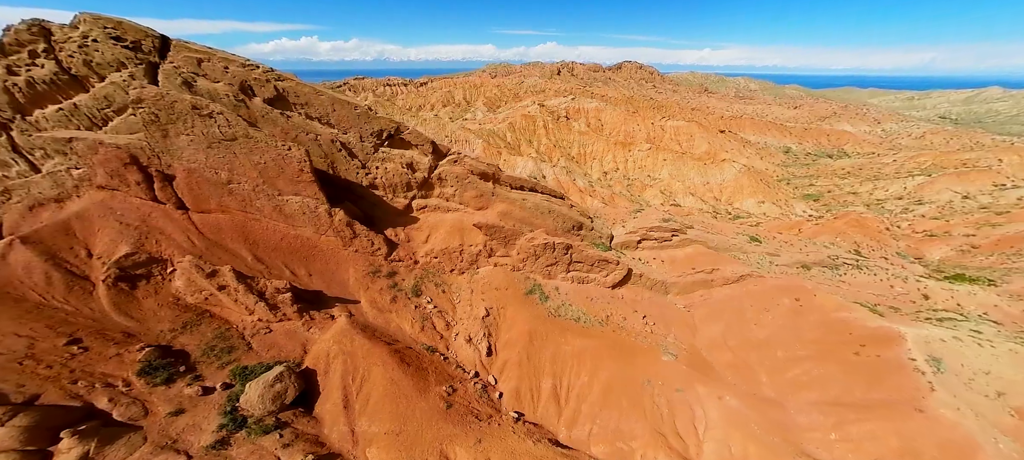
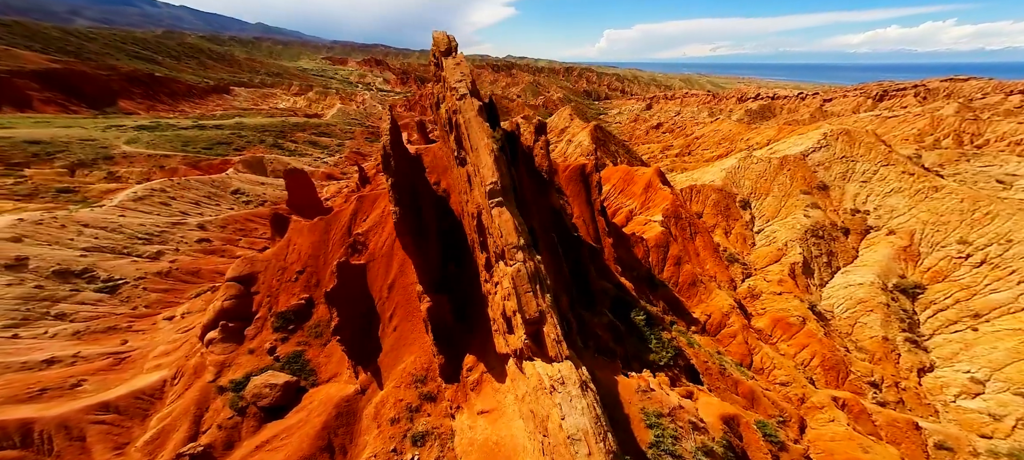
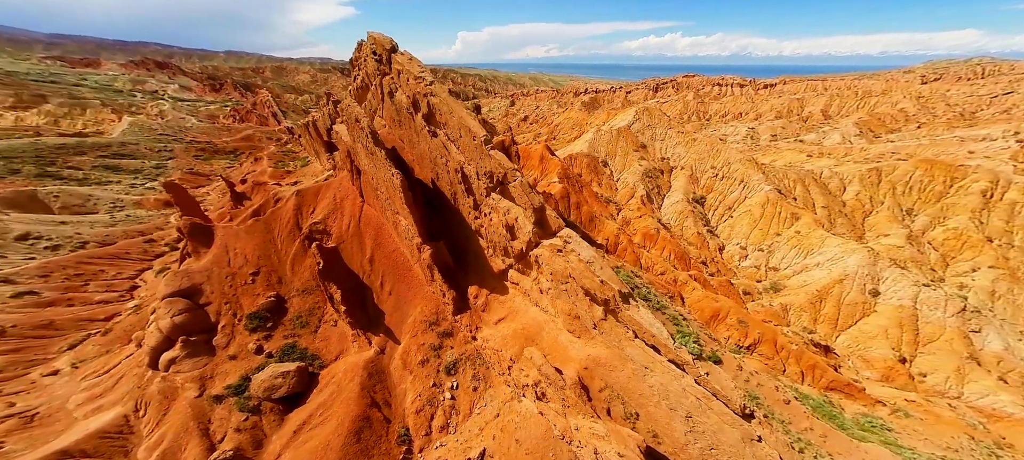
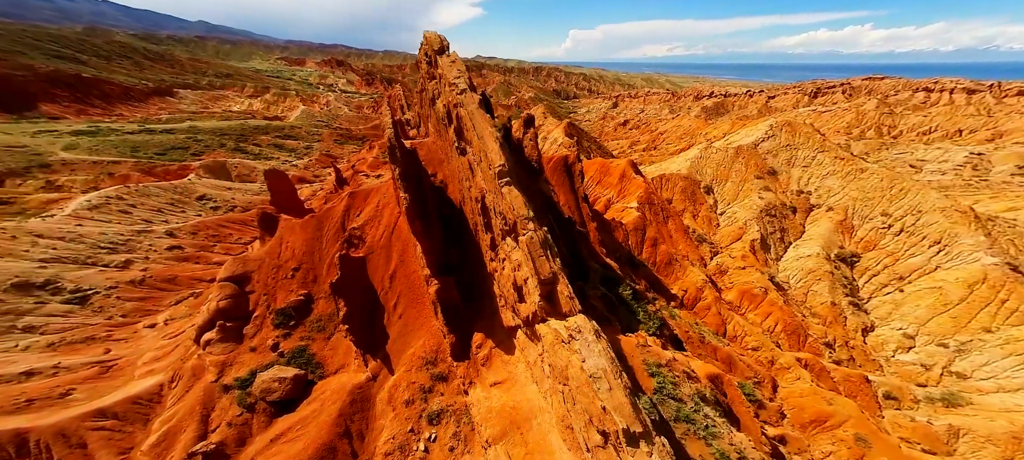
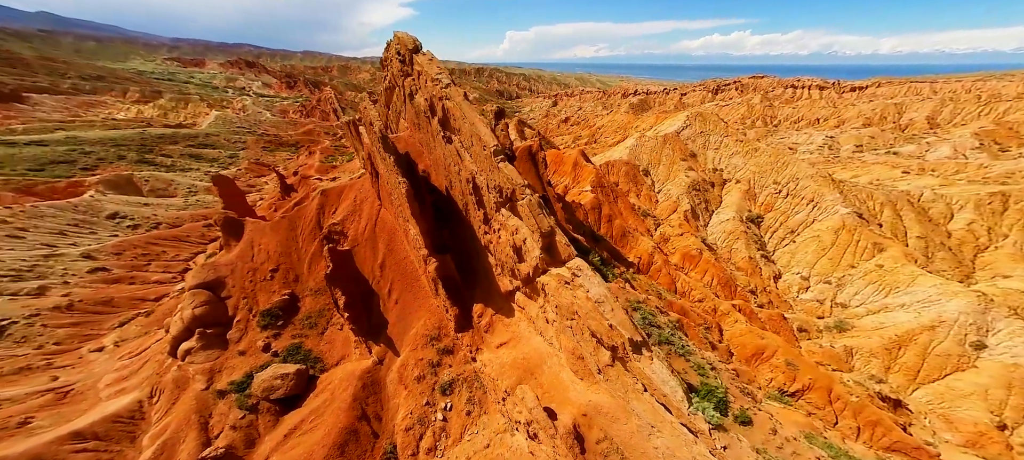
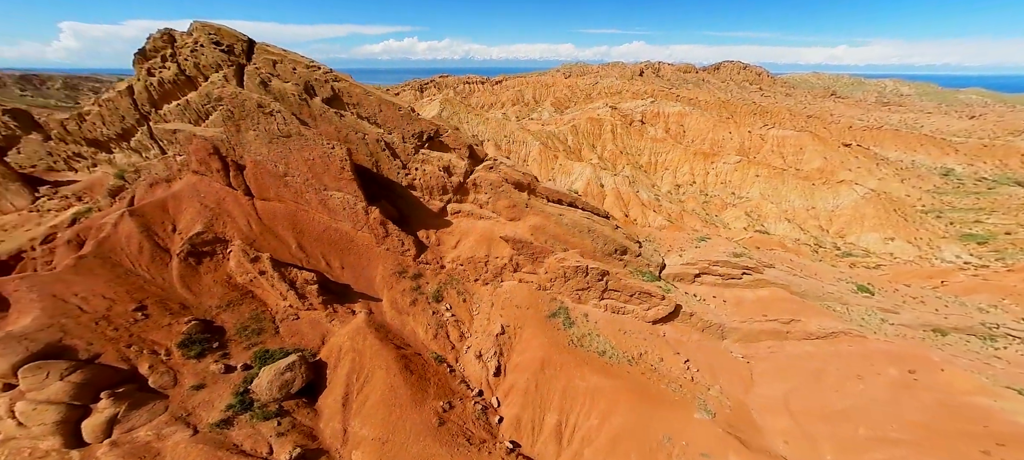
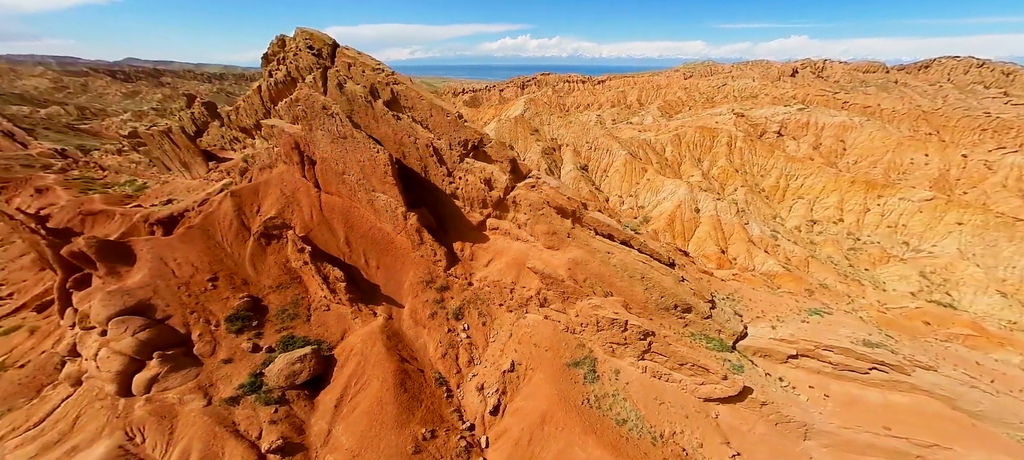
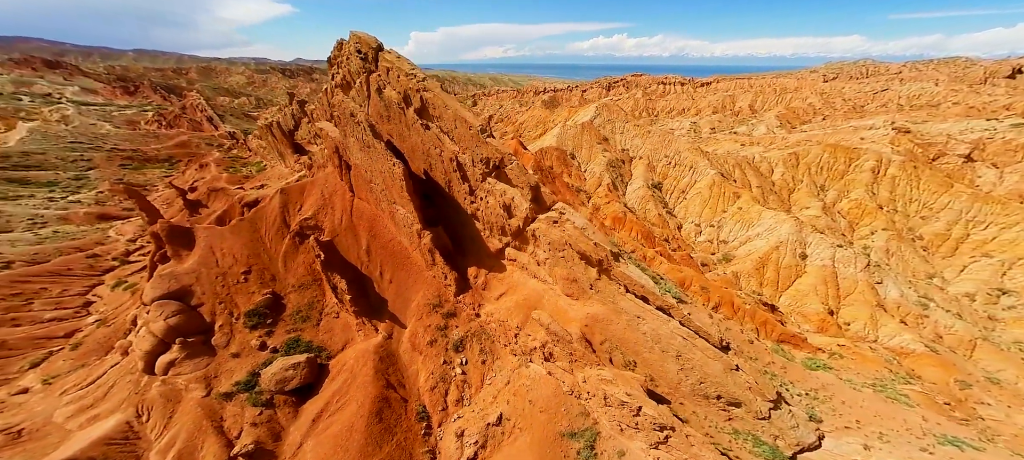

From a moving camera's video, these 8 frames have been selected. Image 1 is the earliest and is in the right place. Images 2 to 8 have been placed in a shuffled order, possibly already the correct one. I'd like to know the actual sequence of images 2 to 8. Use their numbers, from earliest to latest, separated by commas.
6, 7, 8, 3, 5, 4, 2
